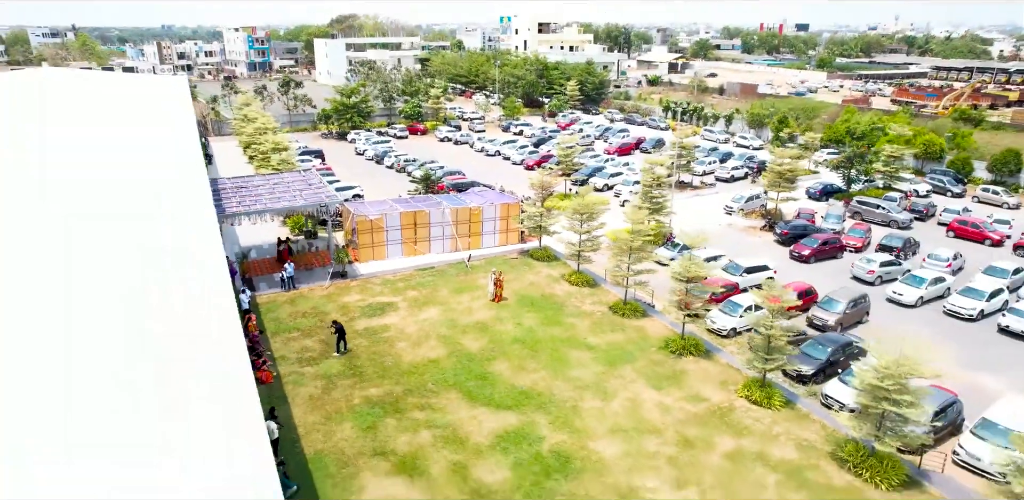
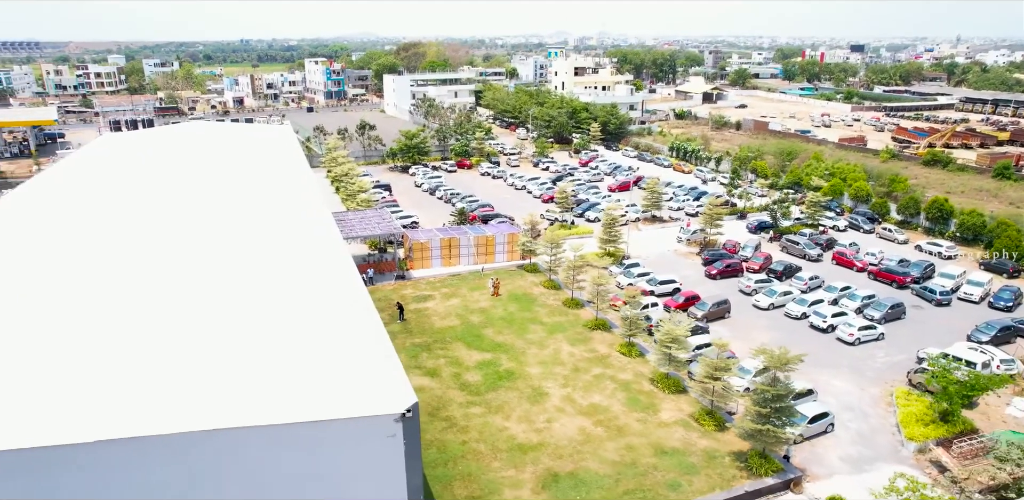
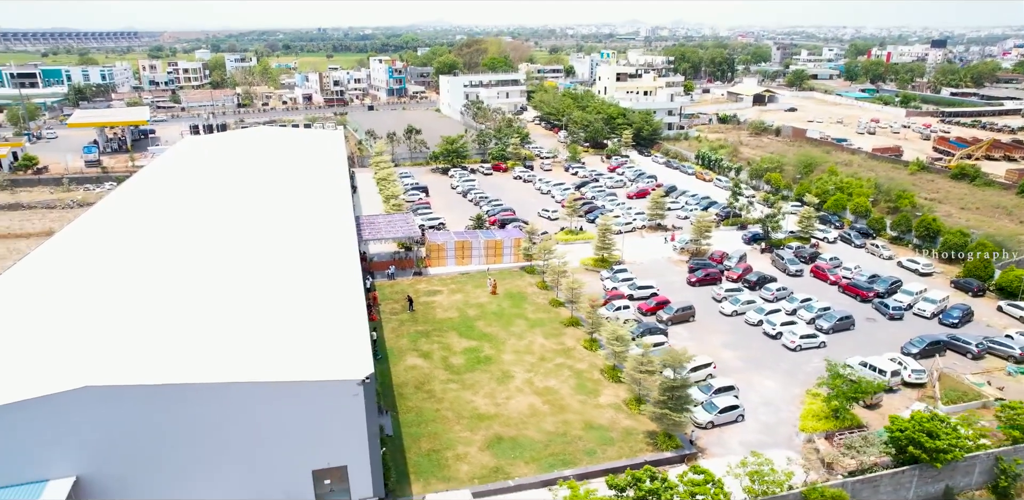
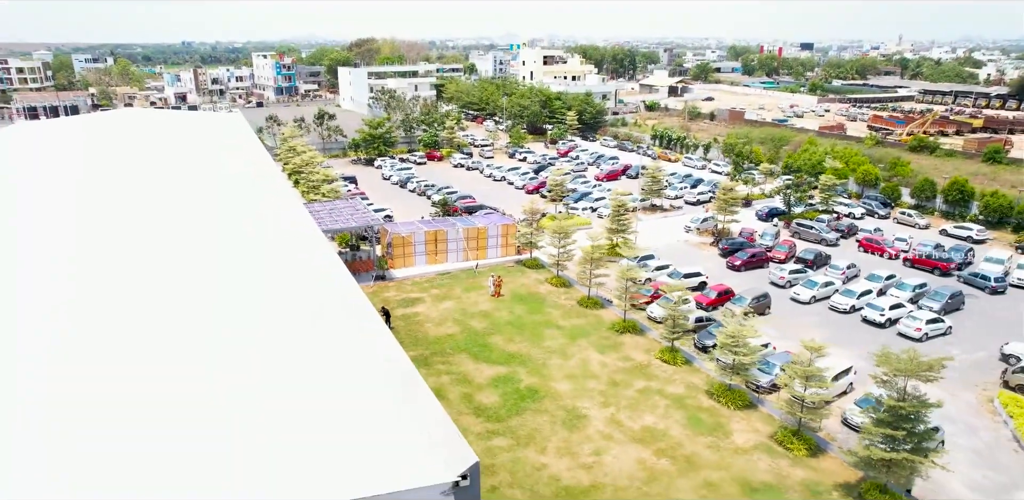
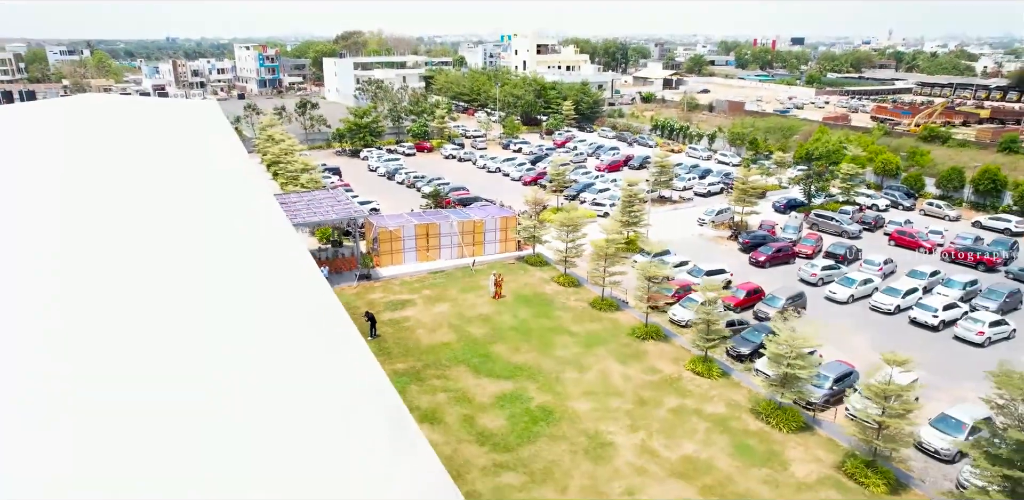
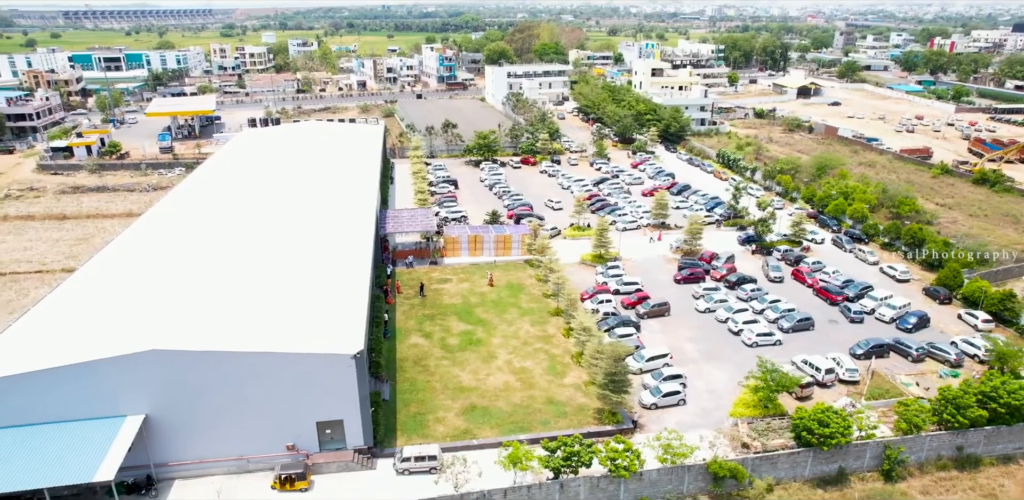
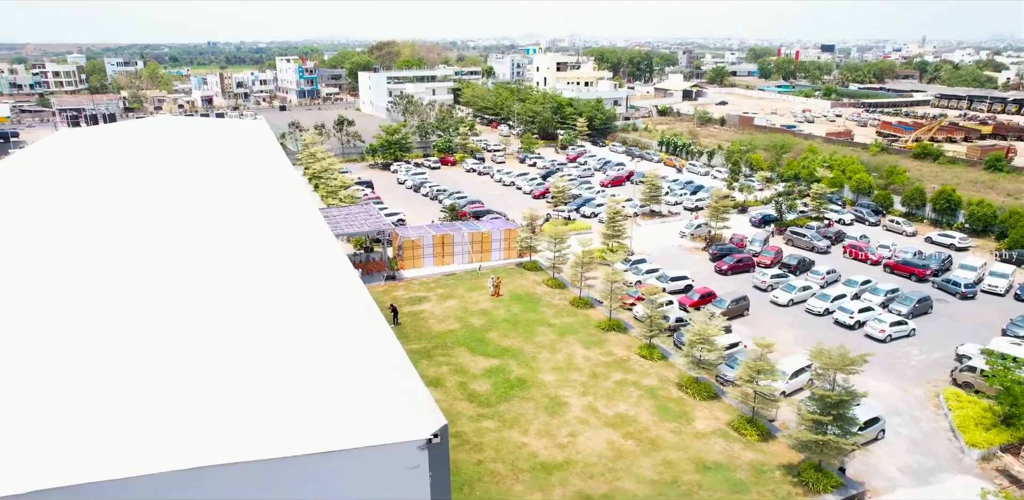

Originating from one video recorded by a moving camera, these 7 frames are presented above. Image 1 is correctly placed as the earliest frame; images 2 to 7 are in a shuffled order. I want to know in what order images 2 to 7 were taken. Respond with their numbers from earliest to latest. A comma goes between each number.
5, 4, 7, 2, 3, 6
